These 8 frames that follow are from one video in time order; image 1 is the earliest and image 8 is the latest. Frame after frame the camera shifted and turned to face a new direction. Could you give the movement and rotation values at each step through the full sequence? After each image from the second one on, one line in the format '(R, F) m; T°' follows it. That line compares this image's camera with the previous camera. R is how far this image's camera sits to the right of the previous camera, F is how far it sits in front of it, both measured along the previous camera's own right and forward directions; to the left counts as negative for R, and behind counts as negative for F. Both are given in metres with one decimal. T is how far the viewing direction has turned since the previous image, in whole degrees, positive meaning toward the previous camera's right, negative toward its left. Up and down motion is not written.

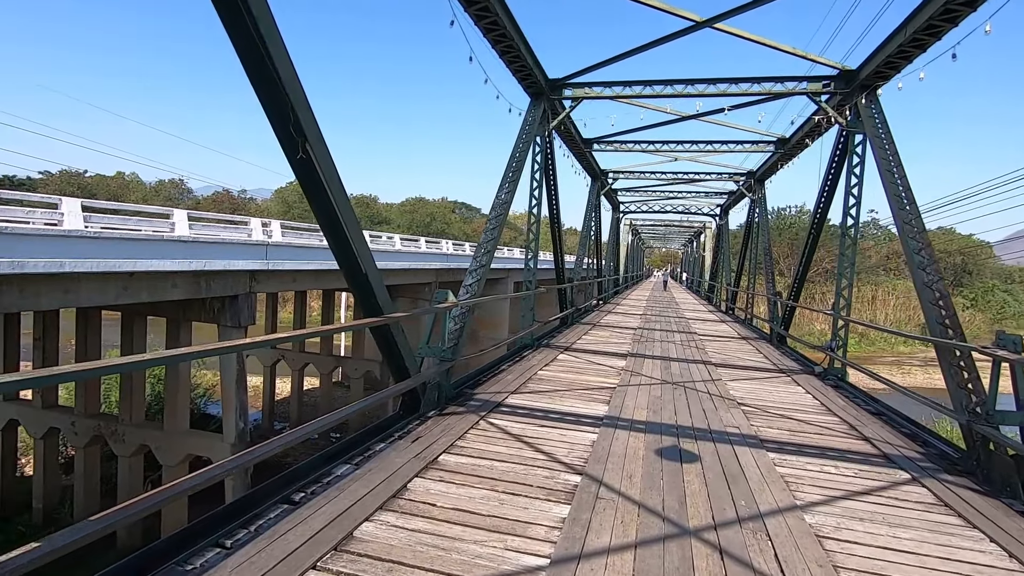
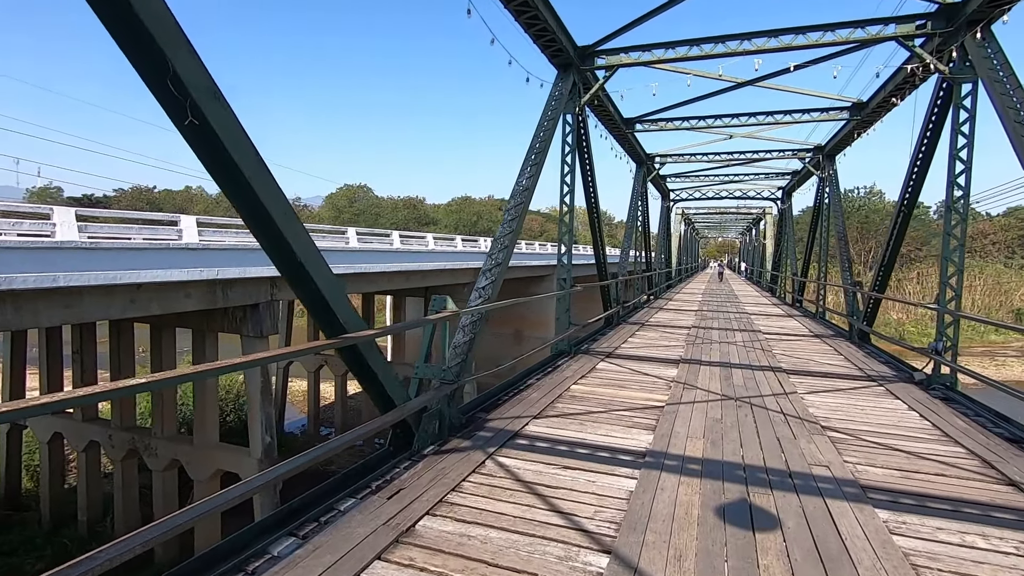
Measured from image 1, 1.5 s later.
(+0.3, +1.0) m; -5°
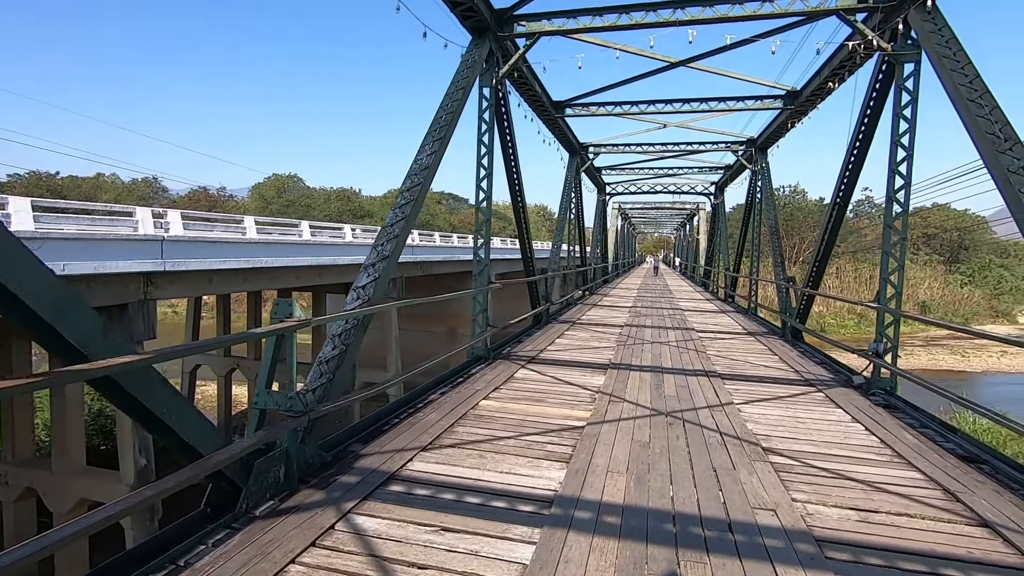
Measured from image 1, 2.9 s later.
(+0.4, +0.9) m; +6°
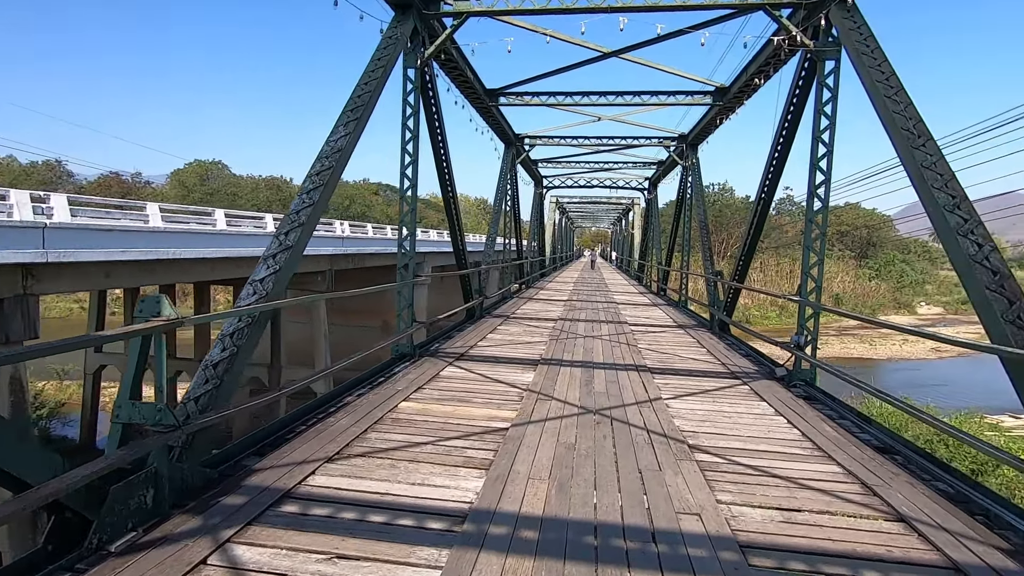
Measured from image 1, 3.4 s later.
(+0.1, +0.3) m; +6°
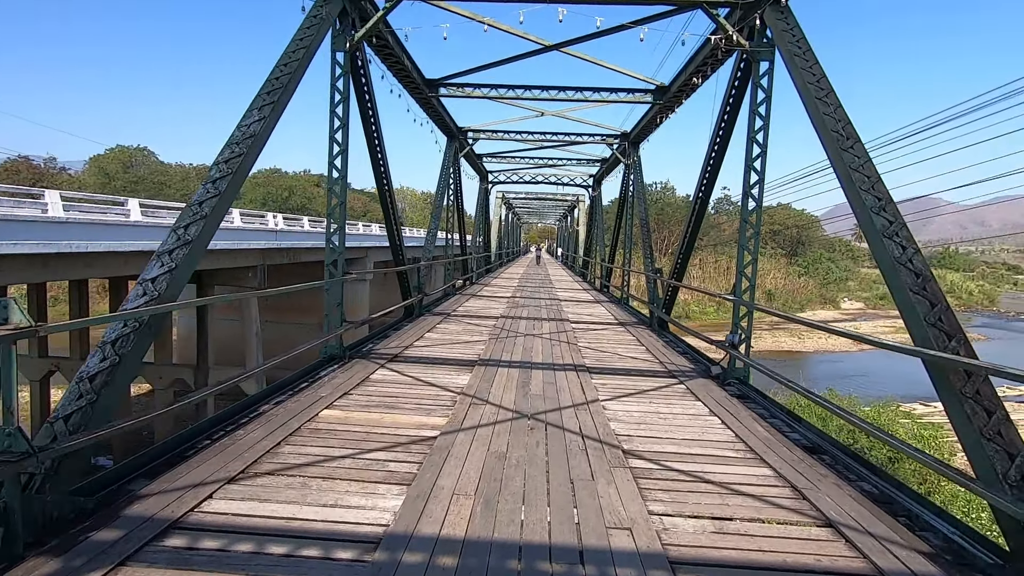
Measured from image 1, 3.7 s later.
(+0.1, +0.2) m; +6°
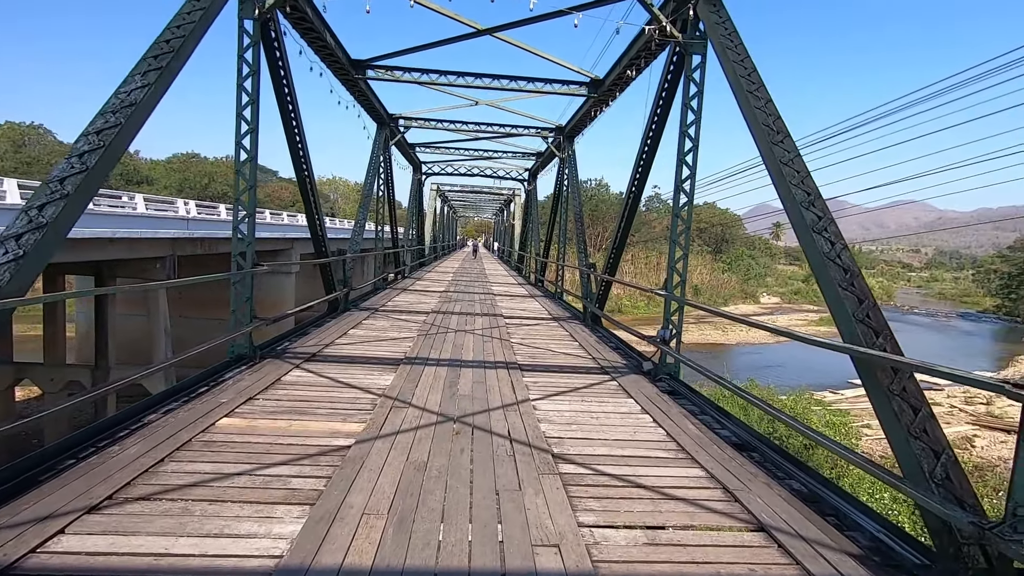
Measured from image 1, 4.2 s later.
(+0.1, +0.3) m; +7°
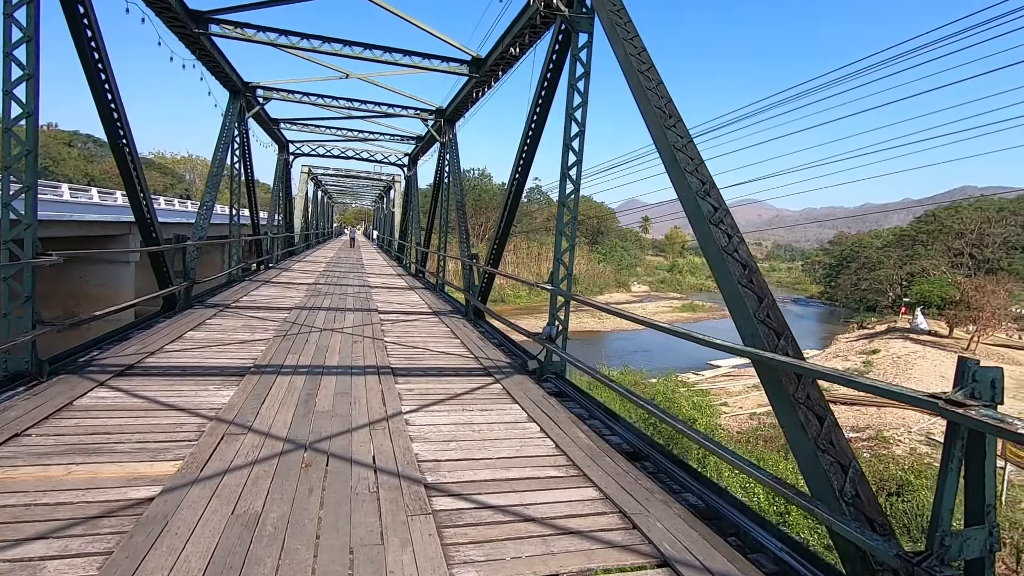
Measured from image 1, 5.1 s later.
(+0.1, +0.5) m; +12°
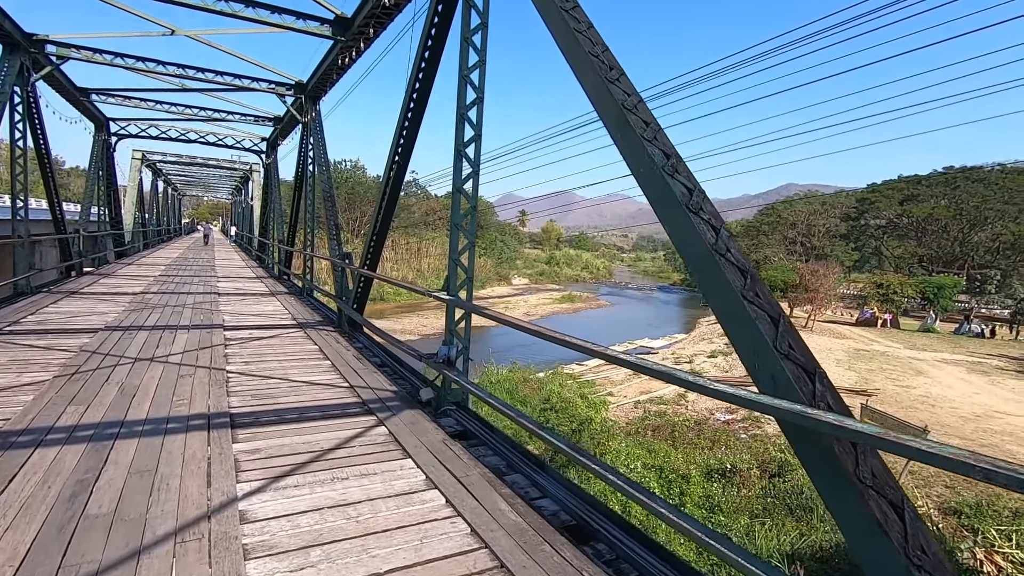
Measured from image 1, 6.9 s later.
(0.0, +1.1) m; +13°
